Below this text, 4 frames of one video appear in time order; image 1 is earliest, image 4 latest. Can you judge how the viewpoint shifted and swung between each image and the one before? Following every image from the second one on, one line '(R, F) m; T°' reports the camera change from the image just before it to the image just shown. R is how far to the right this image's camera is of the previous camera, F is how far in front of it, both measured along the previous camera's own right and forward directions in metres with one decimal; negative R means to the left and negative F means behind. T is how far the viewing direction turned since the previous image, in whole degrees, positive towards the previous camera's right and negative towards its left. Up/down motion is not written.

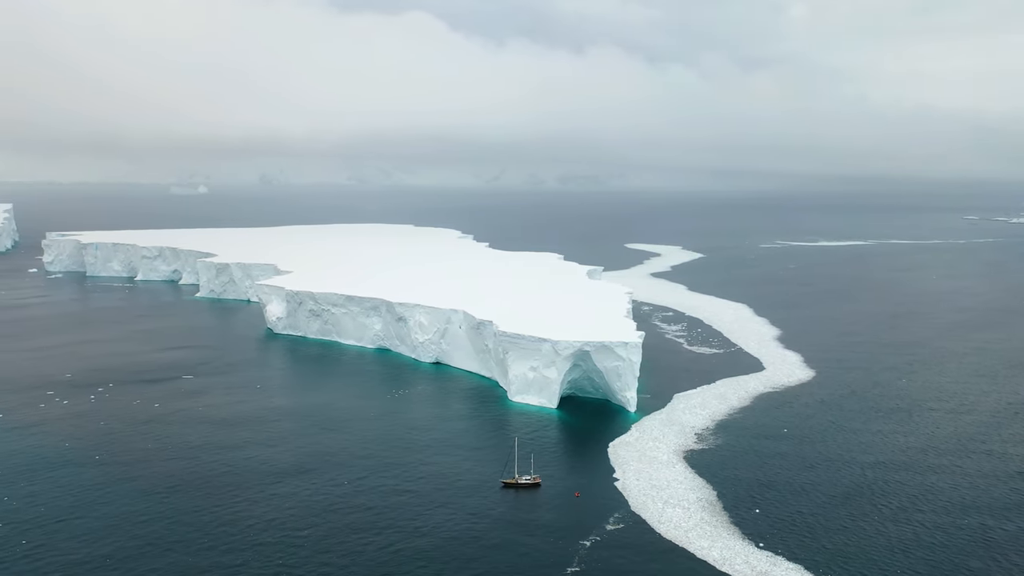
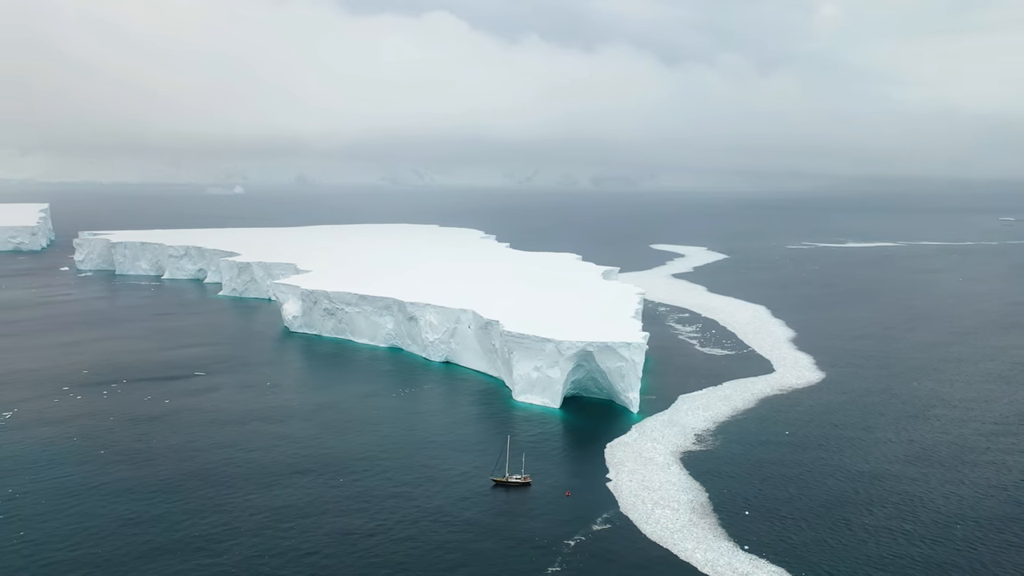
(+1.3, 0.0) m; -2°
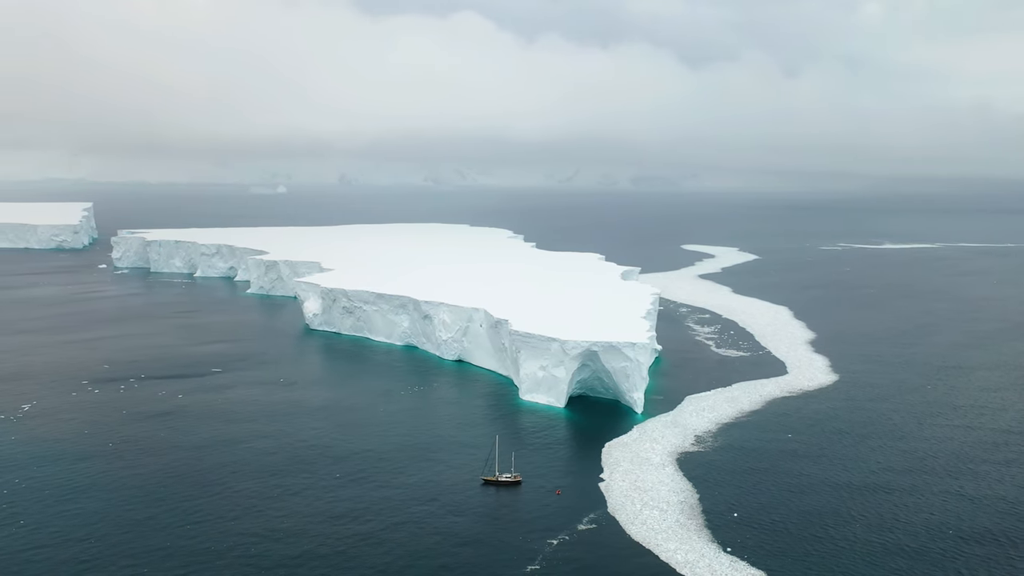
(+1.5, 0.0) m; -2°
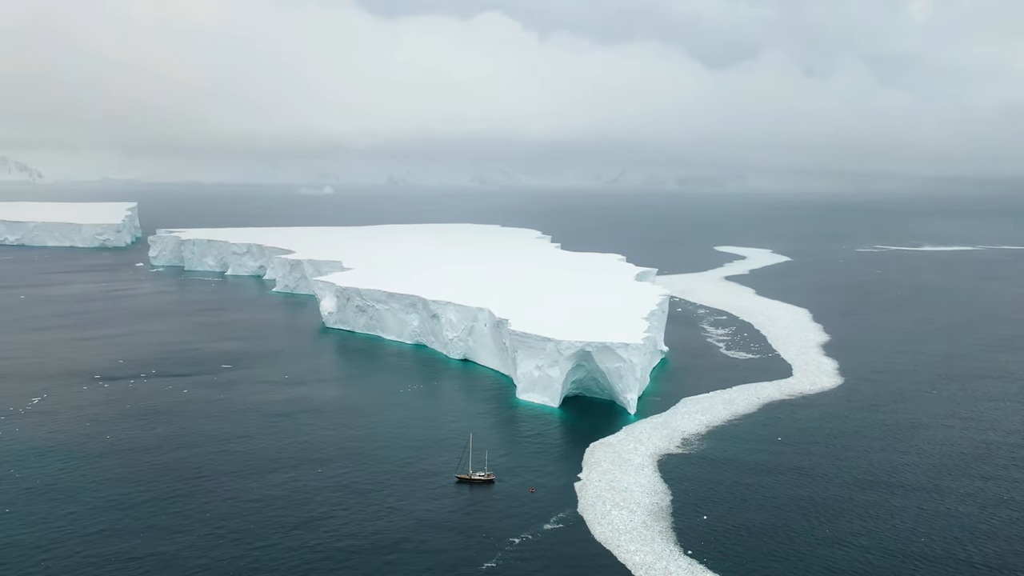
(+2.2, 0.0) m; -2°
